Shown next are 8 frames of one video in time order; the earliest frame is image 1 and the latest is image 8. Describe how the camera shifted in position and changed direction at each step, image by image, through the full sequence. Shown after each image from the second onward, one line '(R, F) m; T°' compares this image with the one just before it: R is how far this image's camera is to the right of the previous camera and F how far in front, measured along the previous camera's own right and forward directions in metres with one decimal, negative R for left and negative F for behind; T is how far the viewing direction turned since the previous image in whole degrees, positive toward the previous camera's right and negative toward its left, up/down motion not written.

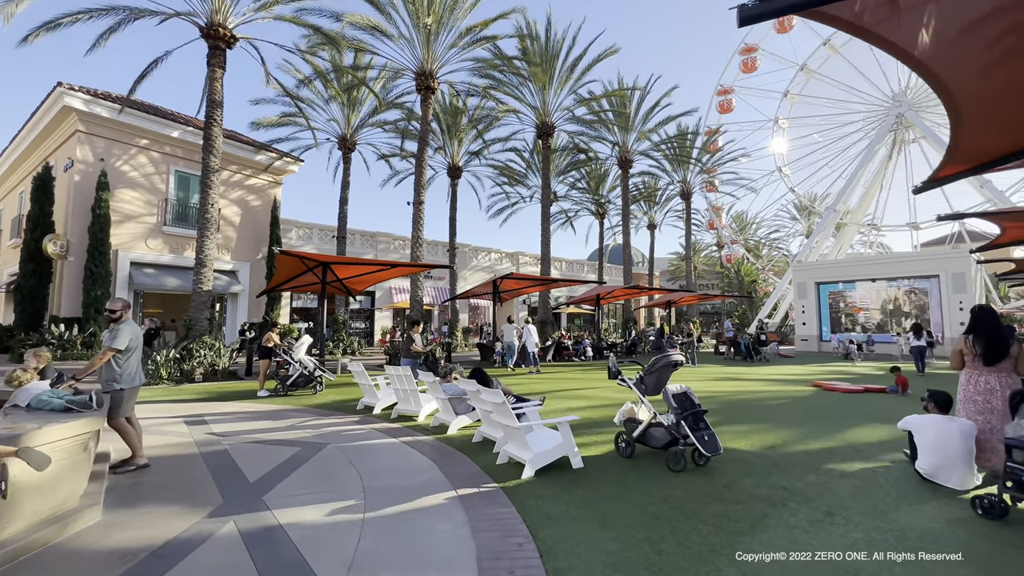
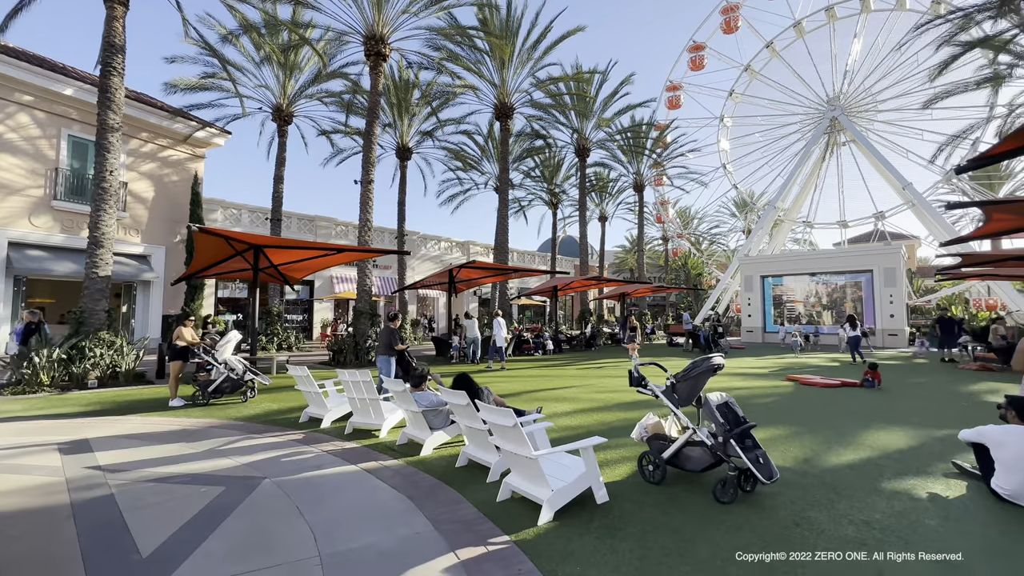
(-0.6, +1.3) m; +7°
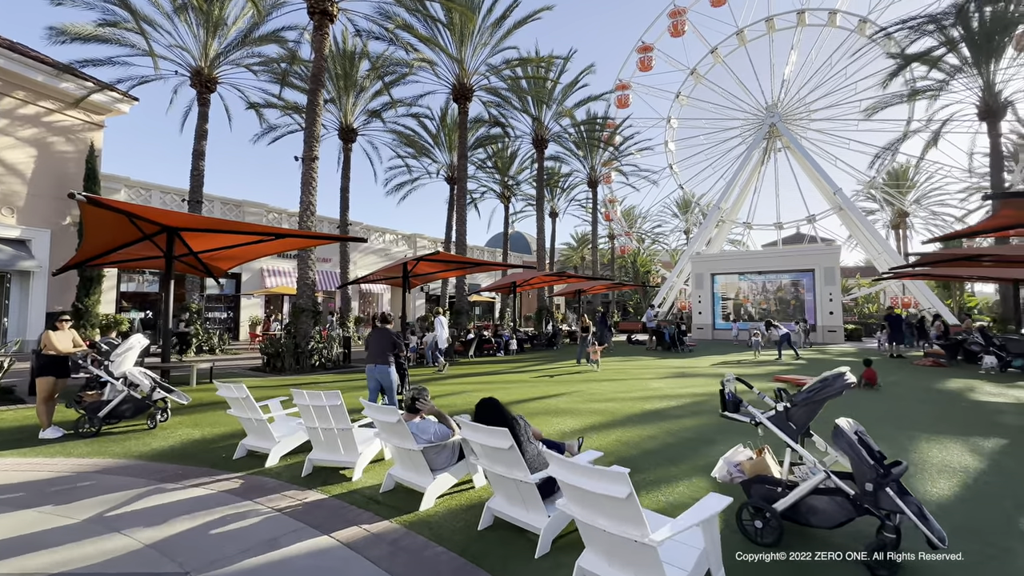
(-0.8, +1.5) m; +8°
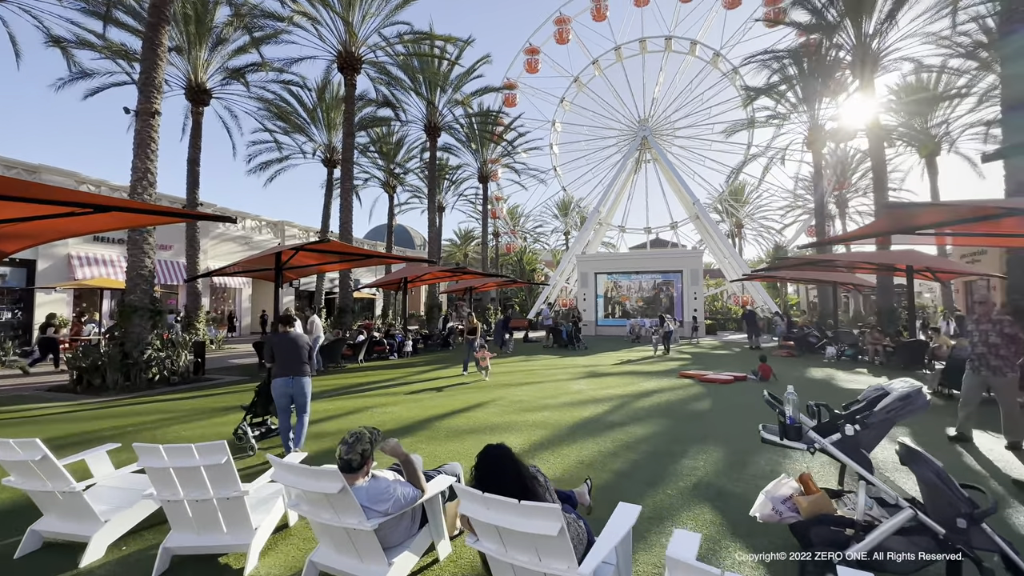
(-0.7, +1.2) m; +16°
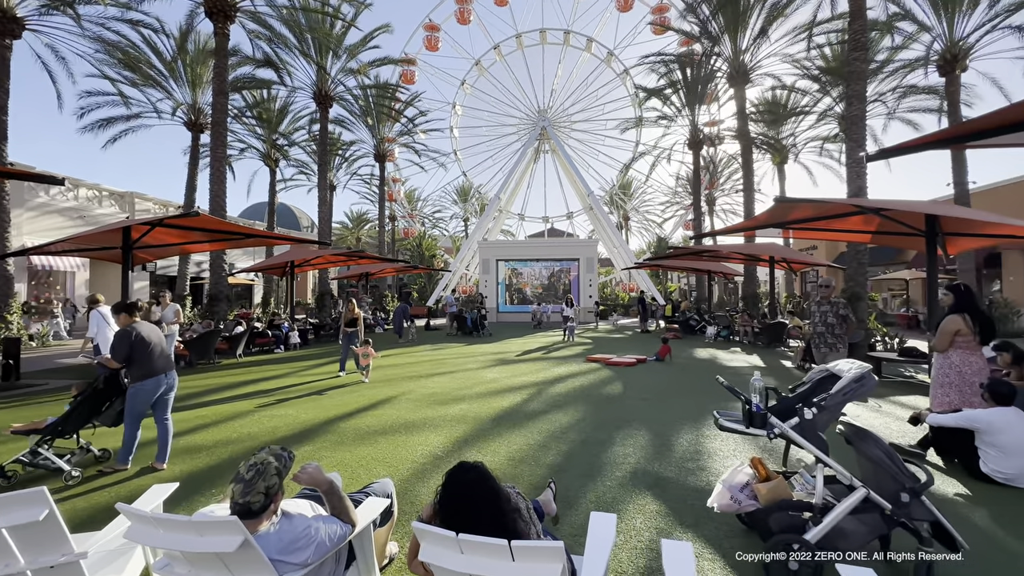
(-0.3, +0.5) m; +13°
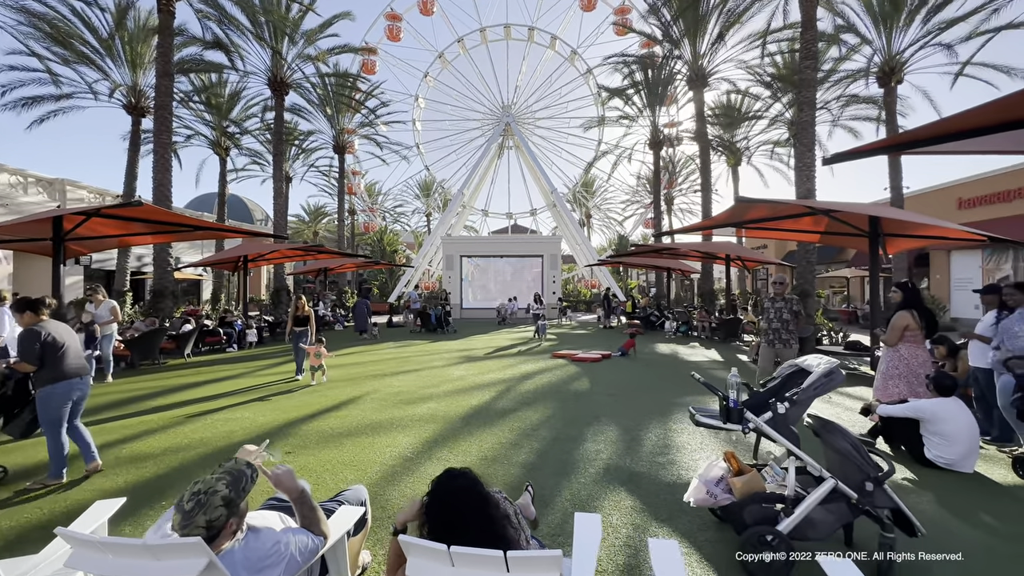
(-0.1, +0.1) m; +5°
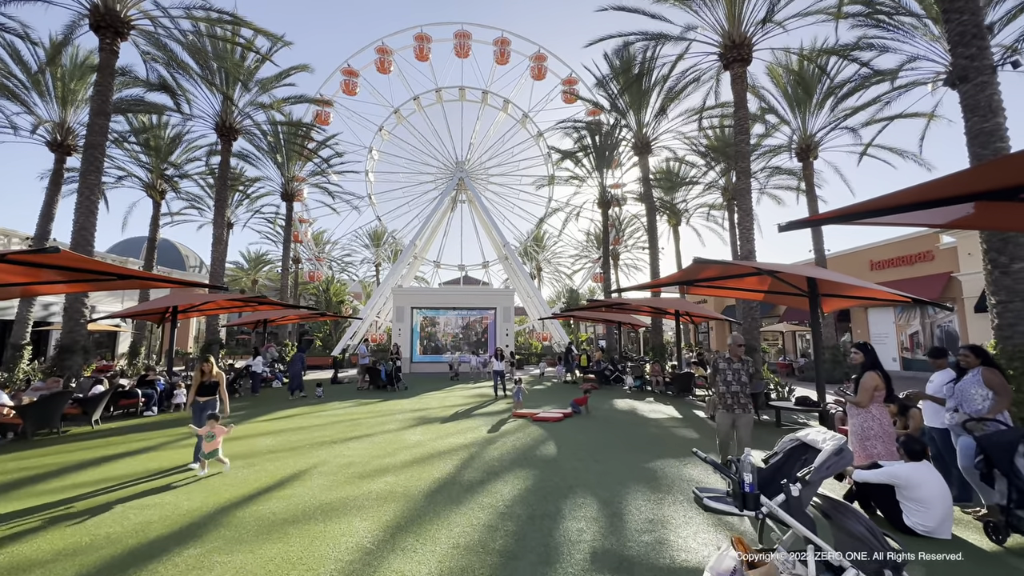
(-0.3, +0.3) m; +7°
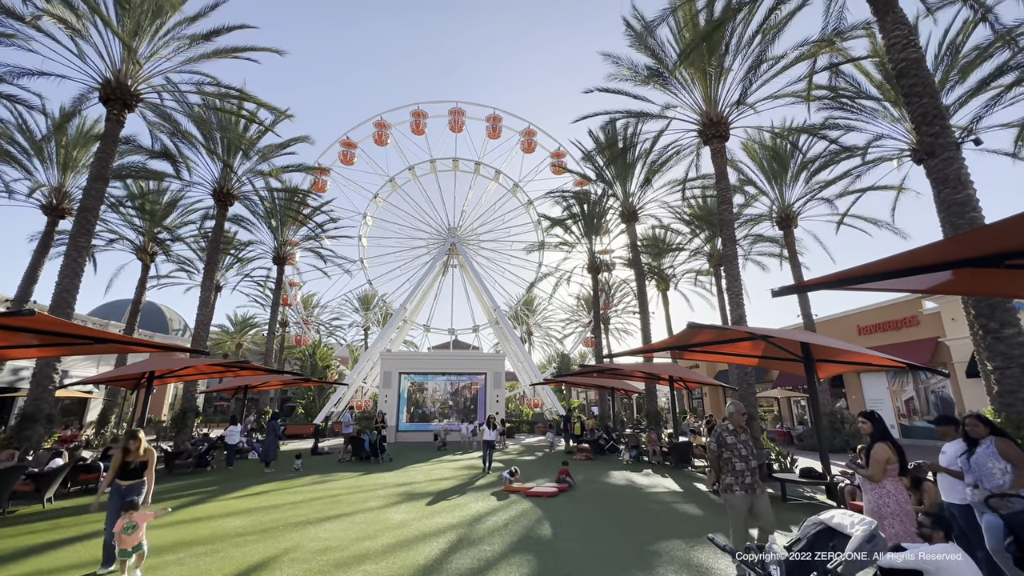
(0.0, +0.1) m; +1°
